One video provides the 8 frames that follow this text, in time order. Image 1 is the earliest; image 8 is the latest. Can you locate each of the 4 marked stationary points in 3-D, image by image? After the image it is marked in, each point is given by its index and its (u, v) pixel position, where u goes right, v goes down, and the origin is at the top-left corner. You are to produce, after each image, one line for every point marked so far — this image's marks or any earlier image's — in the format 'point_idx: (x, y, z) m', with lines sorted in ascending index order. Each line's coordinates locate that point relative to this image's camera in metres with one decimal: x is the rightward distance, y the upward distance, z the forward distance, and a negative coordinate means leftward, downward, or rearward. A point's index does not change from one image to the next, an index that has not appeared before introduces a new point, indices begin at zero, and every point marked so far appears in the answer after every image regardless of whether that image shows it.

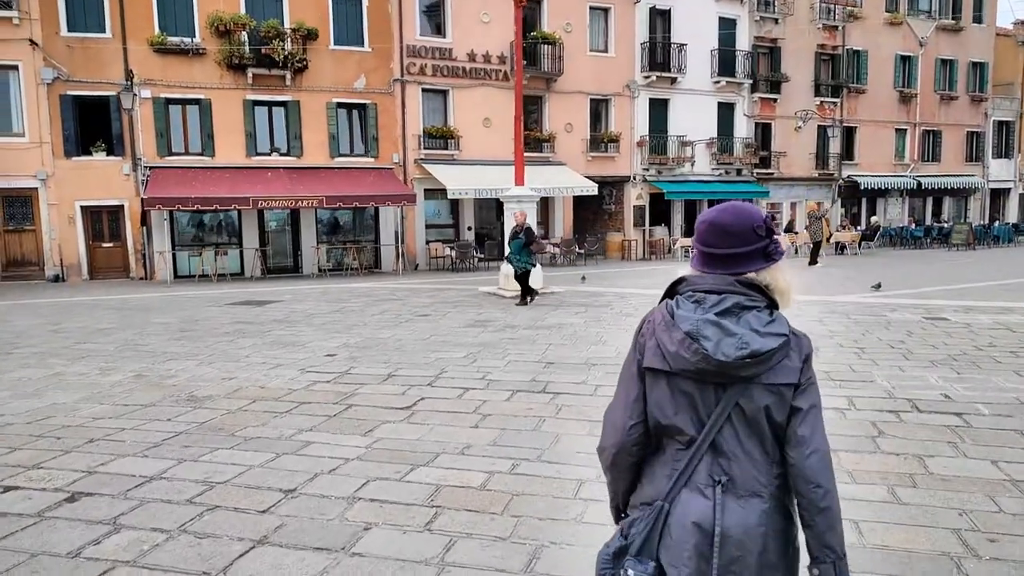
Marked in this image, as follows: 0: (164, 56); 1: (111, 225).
0: (-9.0, +6.0, +19.4) m
1: (-10.5, +1.7, +19.6) m
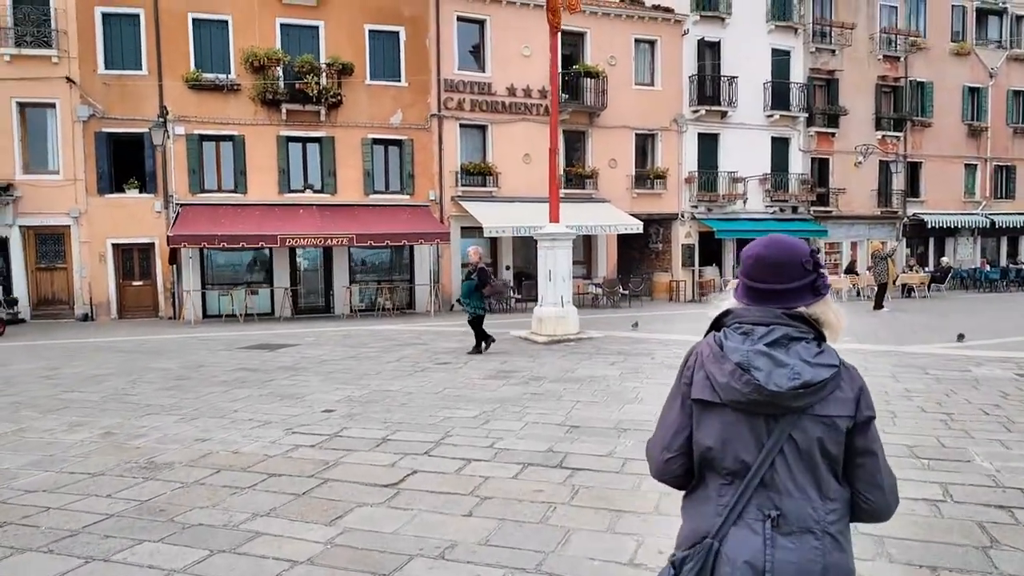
0: (-8.0, +5.0, +19.2) m
1: (-9.5, +0.7, +19.3) m
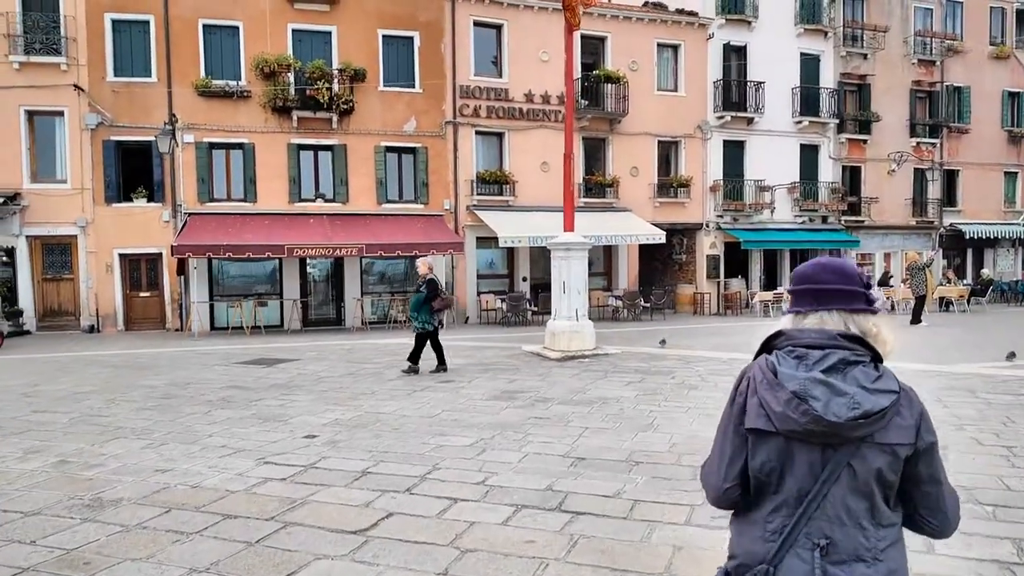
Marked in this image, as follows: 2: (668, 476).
0: (-7.6, +4.7, +18.8) m
1: (-9.1, +0.4, +18.8) m
2: (+1.2, -1.4, +5.7) m
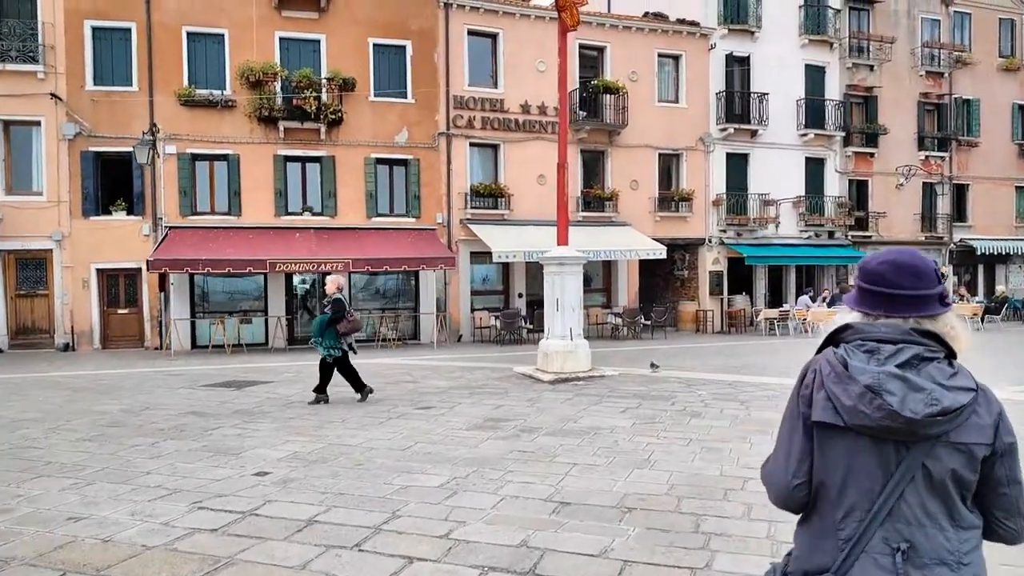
0: (-7.7, +4.3, +18.1) m
1: (-9.3, 0.0, +18.1) m
2: (+1.0, -1.5, +4.8) m
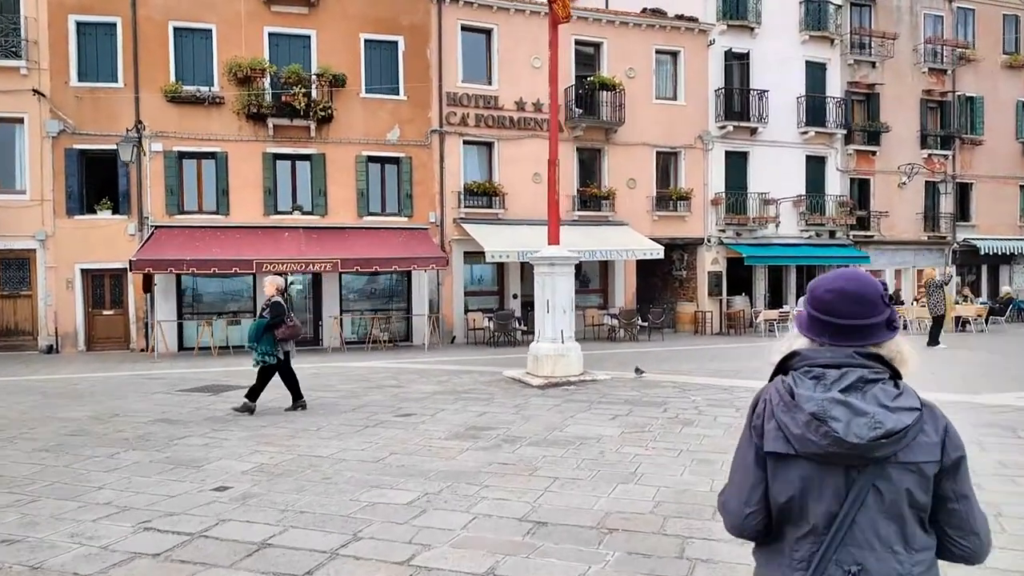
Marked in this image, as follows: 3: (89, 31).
0: (-7.9, +4.3, +17.8) m
1: (-9.4, 0.0, +17.7) m
2: (+0.8, -1.6, +4.4) m
3: (-9.8, +6.0, +17.4) m
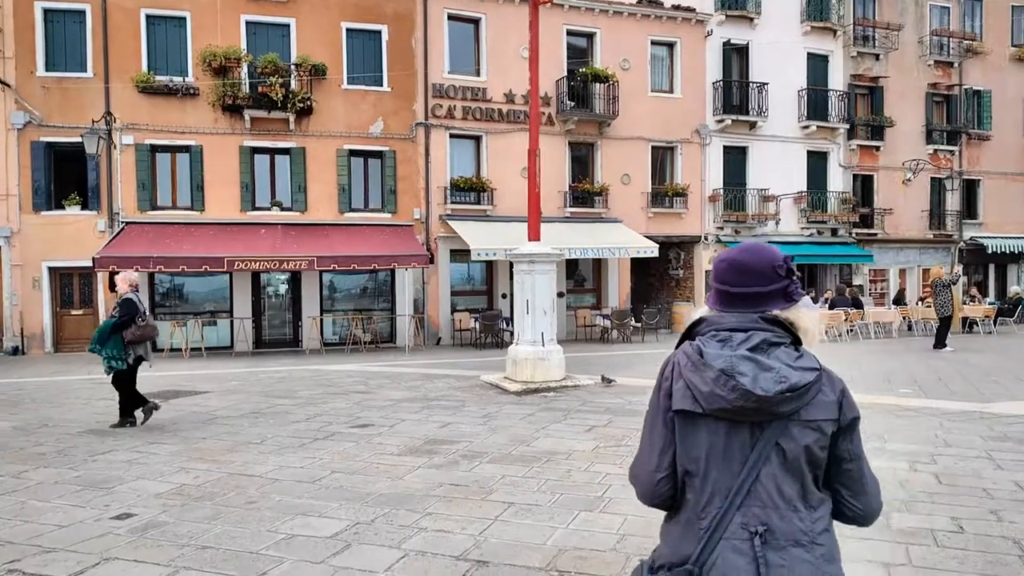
0: (-8.2, +4.3, +17.0) m
1: (-9.7, 0.0, +17.0) m
2: (+0.4, -1.6, +3.7) m
3: (-10.1, +6.0, +16.7) m
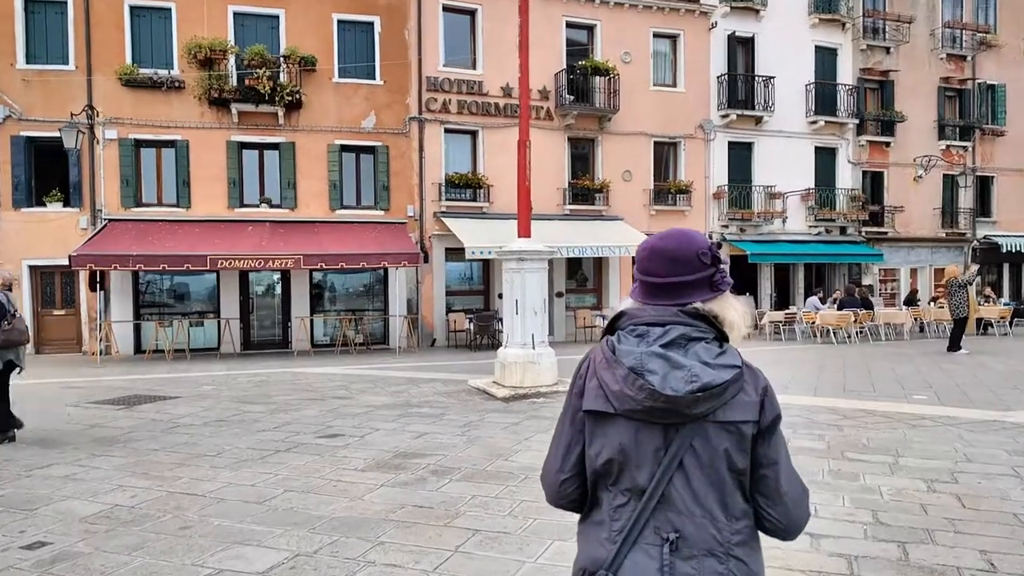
0: (-8.3, +4.3, +16.5) m
1: (-9.8, 0.0, +16.5) m
2: (+0.2, -1.5, +3.1) m
3: (-10.2, +6.0, +16.2) m
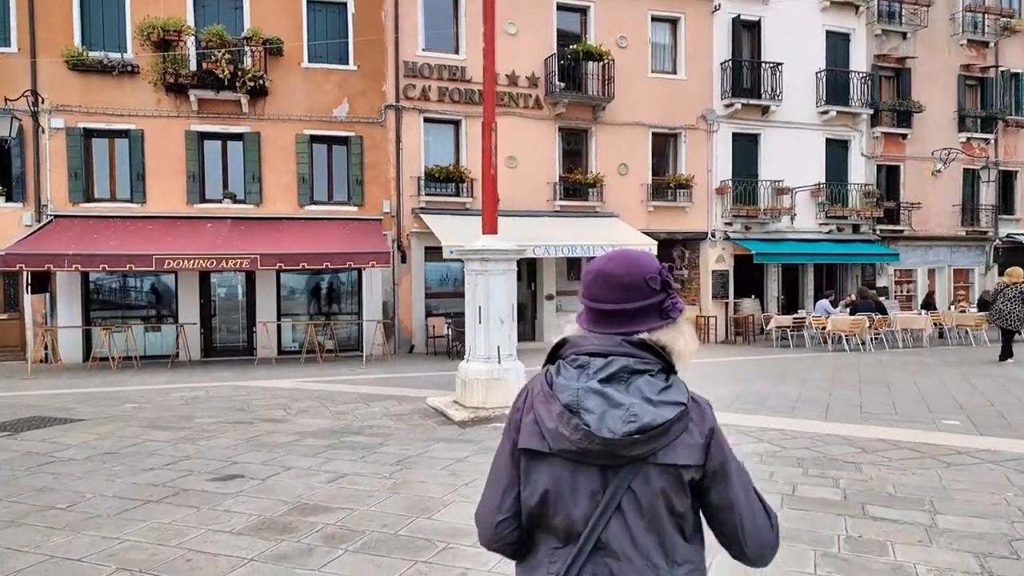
0: (-8.6, +4.3, +15.2) m
1: (-10.2, 0.0, +15.2) m
2: (-0.3, -1.6, +1.7) m
3: (-10.6, +6.0, +14.9) m
